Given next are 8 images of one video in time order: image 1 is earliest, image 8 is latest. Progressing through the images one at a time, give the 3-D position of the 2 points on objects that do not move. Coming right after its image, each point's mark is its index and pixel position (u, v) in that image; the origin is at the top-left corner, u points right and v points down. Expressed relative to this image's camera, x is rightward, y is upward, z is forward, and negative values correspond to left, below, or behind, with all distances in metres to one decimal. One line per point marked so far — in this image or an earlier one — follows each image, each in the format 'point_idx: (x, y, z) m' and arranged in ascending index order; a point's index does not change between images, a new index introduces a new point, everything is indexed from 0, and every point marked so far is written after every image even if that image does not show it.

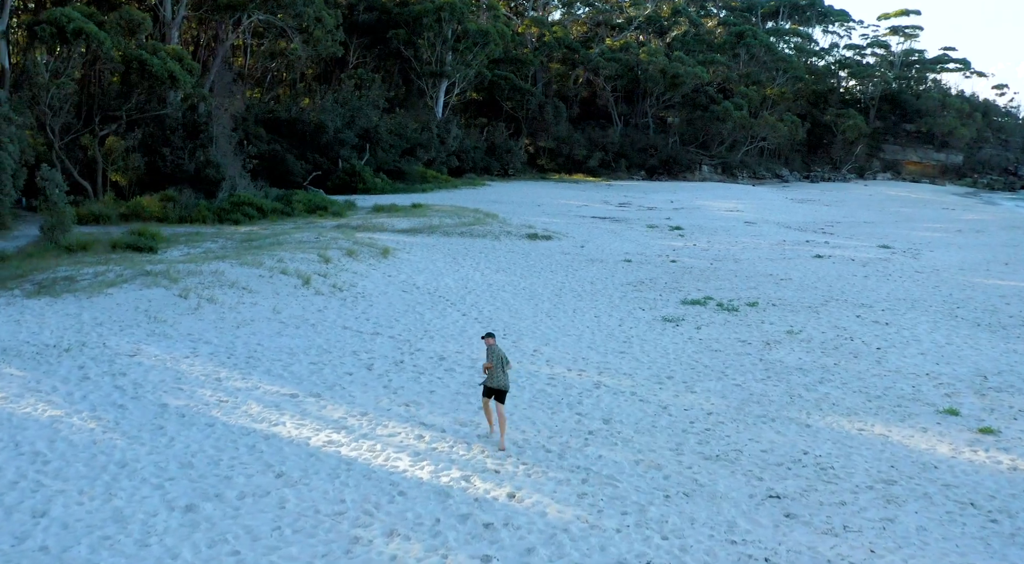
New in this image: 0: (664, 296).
0: (+3.2, -0.3, +18.5) m
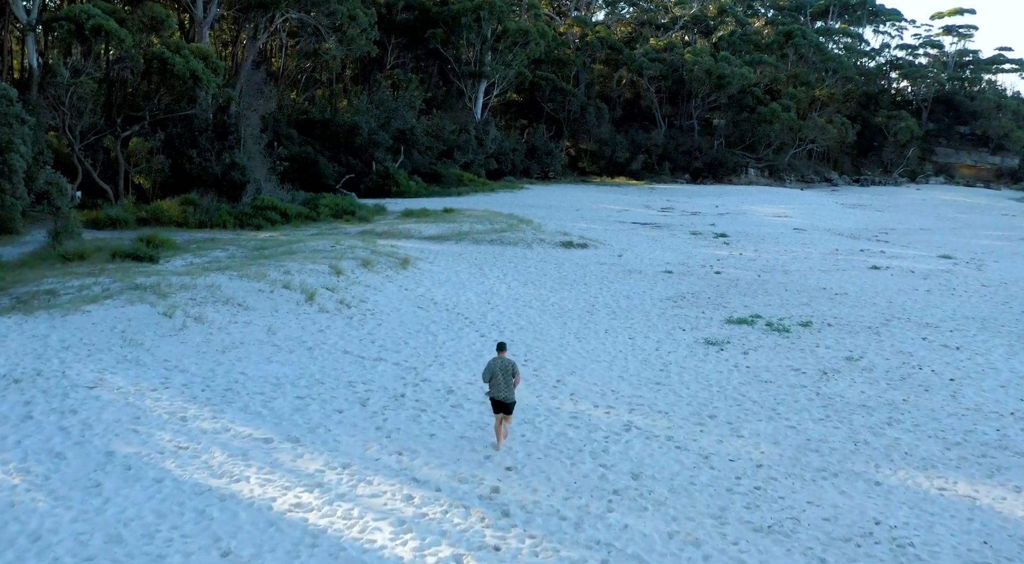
0: (+3.7, -0.7, +16.8) m
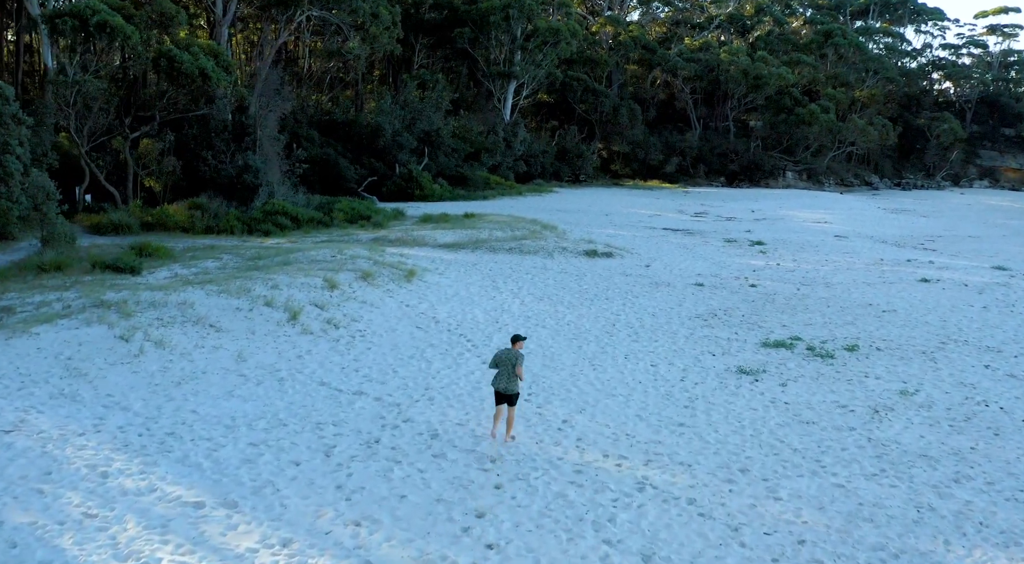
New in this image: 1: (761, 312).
0: (+3.9, -1.0, +15.0) m
1: (+5.0, -0.6, +17.6) m
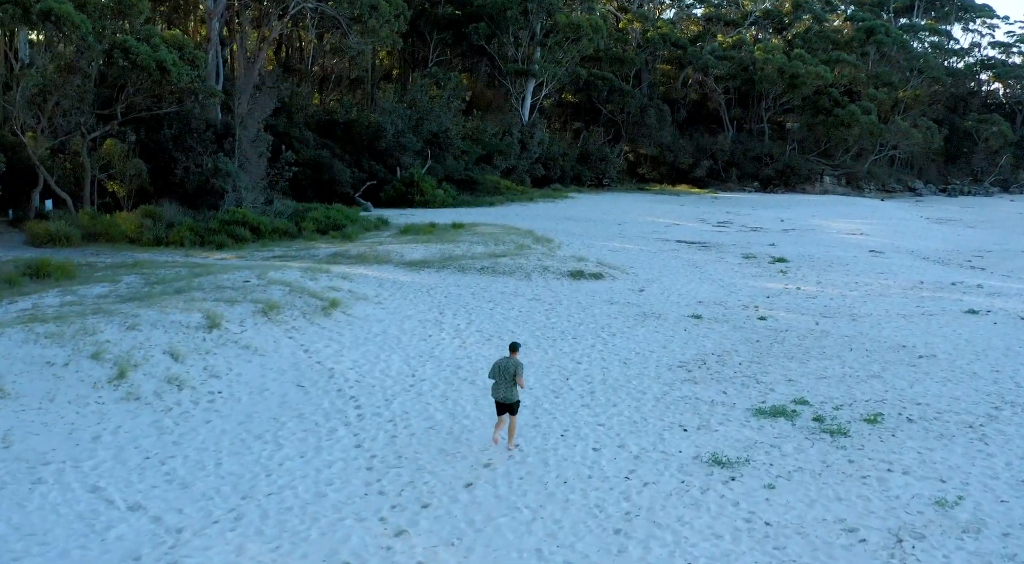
0: (+2.9, -1.6, +11.7) m
1: (+4.1, -1.2, +14.2) m
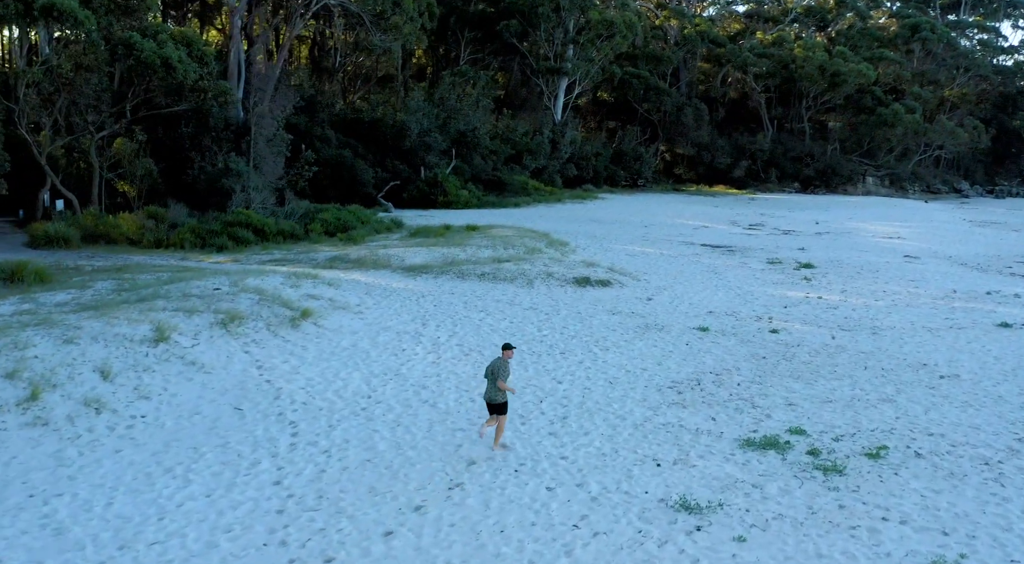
0: (+2.5, -1.8, +10.5) m
1: (+3.8, -1.4, +13.0) m
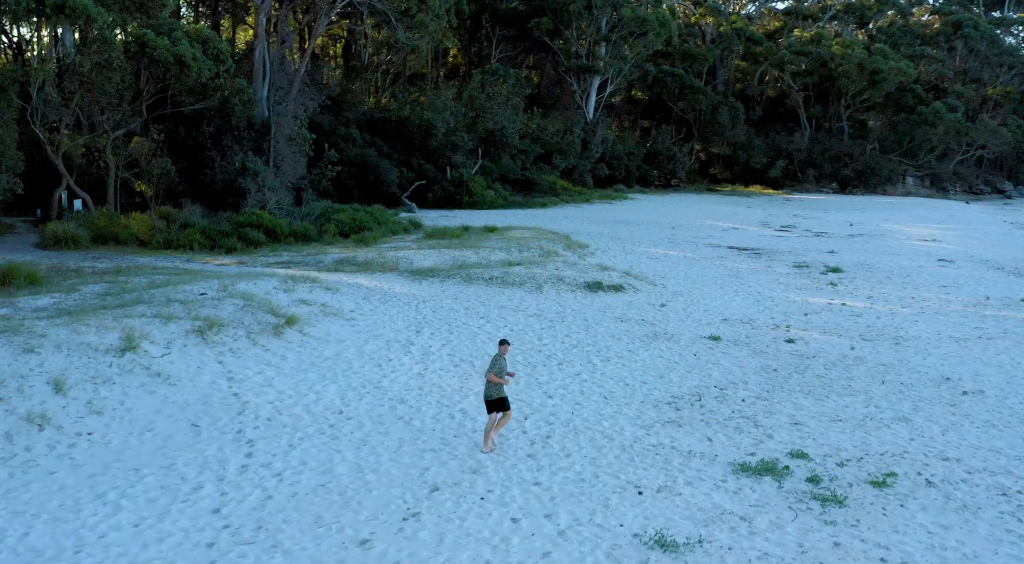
0: (+2.2, -1.9, +9.7) m
1: (+3.6, -1.6, +12.1) m
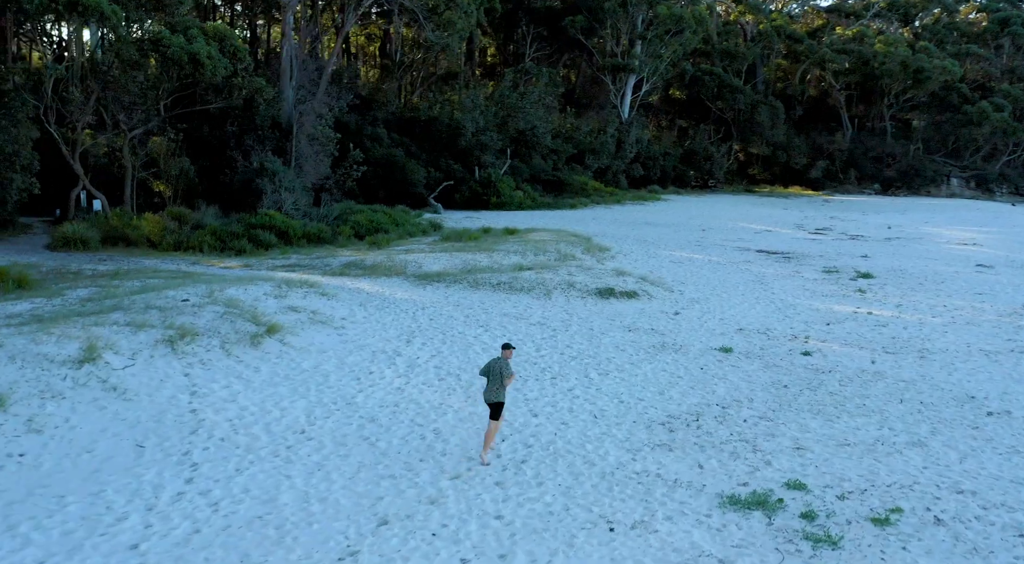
0: (+1.9, -2.0, +8.9) m
1: (+3.5, -1.7, +11.2) m
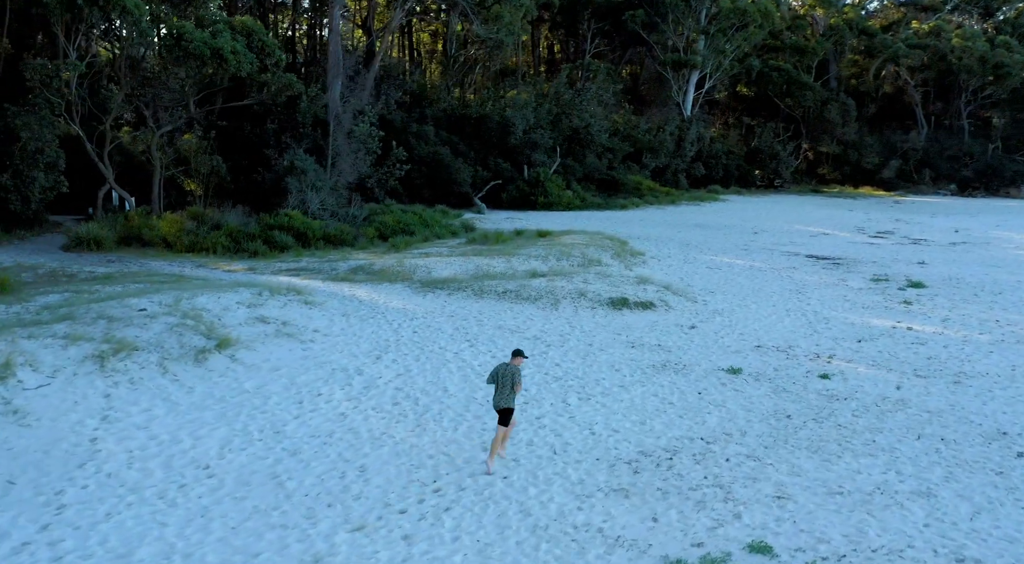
0: (+1.2, -2.2, +7.6) m
1: (+2.9, -1.9, +9.8) m
